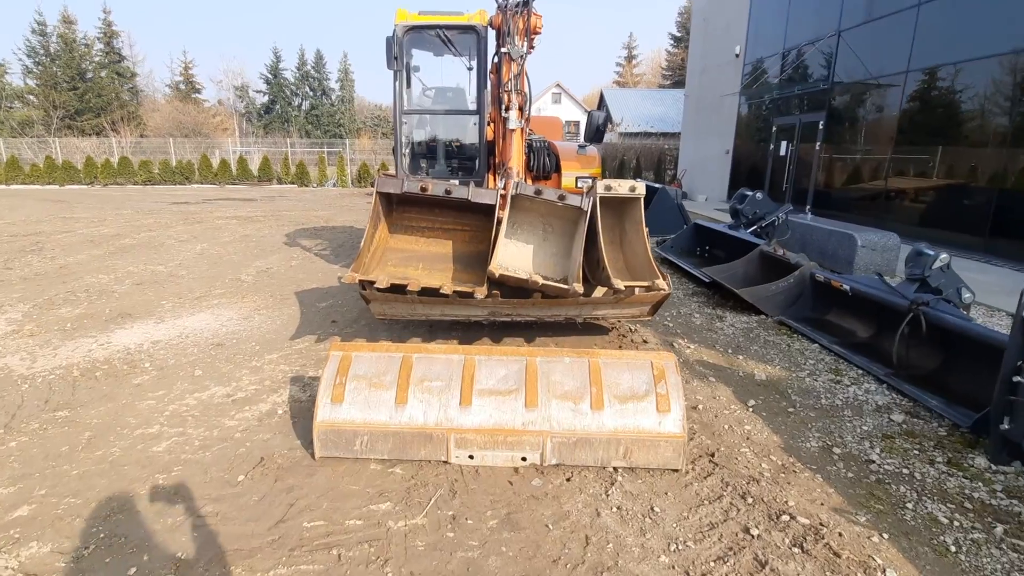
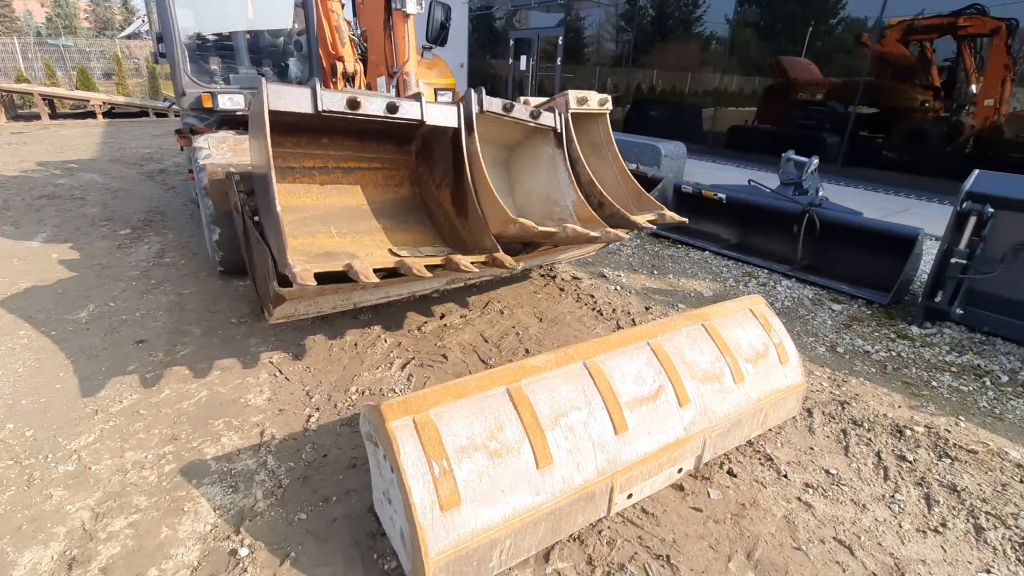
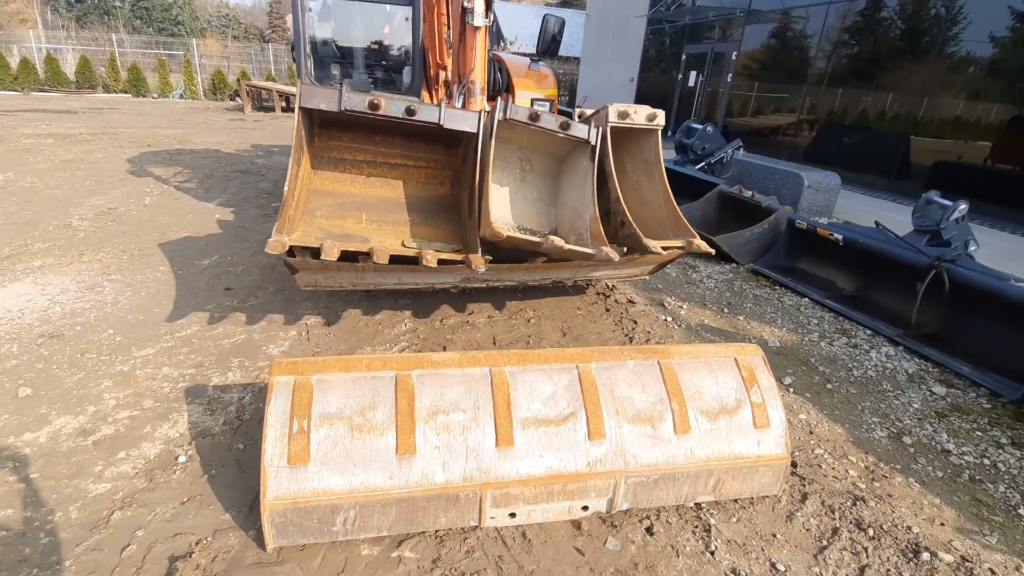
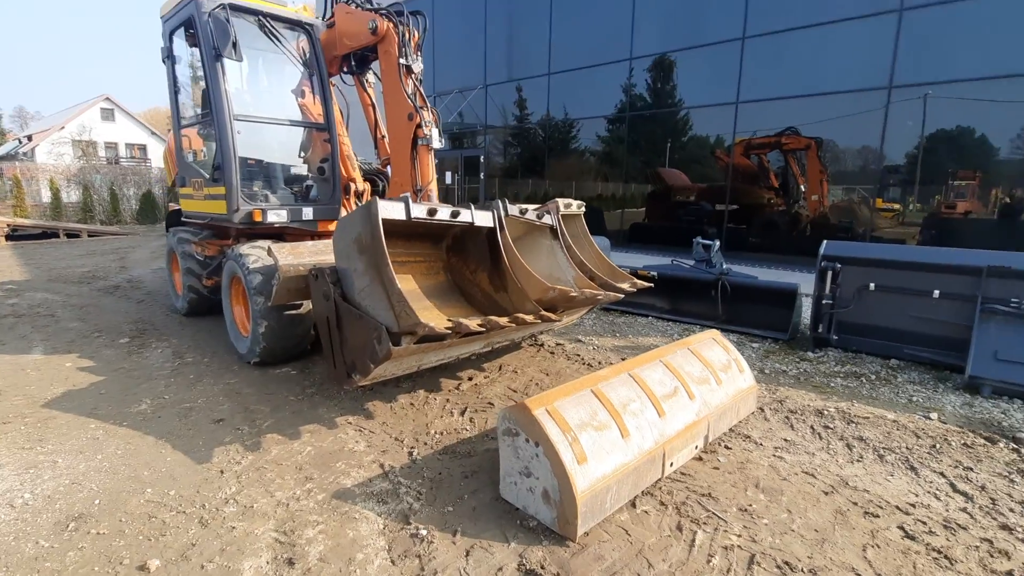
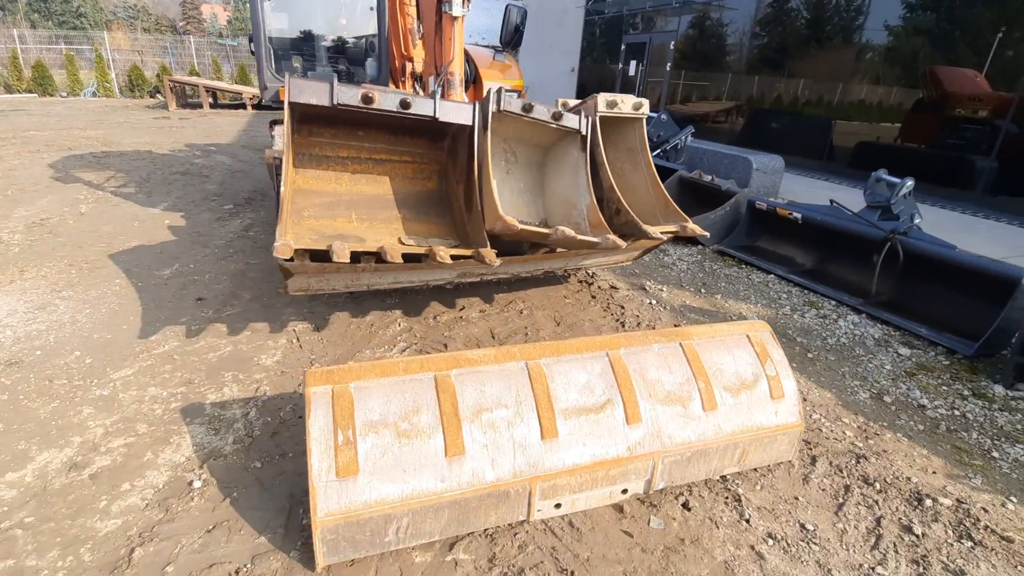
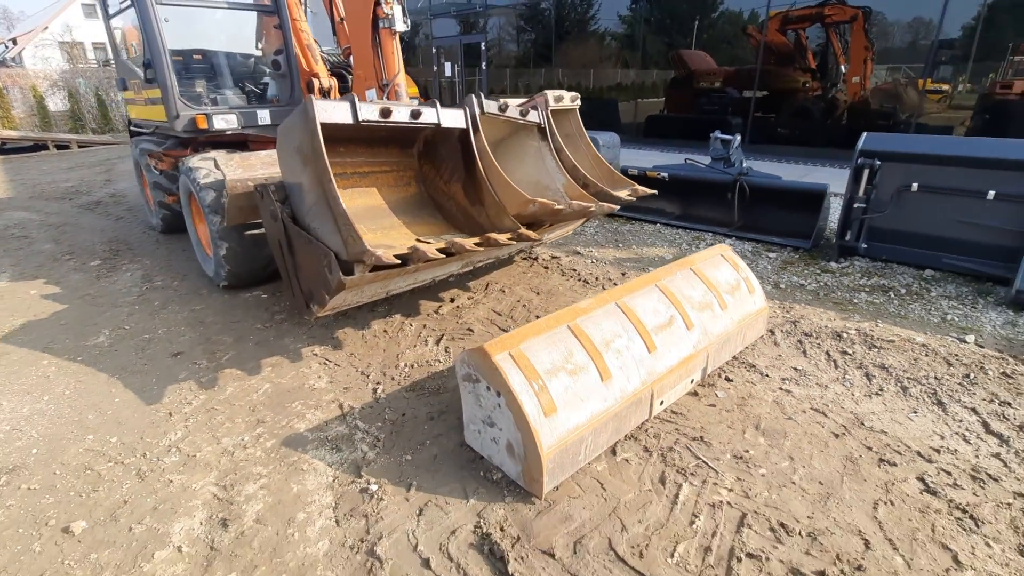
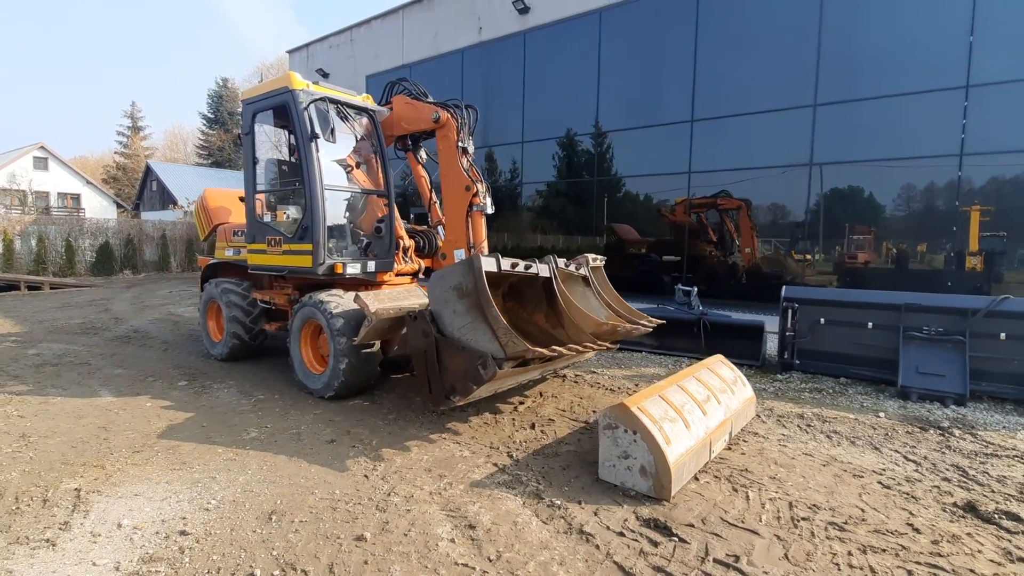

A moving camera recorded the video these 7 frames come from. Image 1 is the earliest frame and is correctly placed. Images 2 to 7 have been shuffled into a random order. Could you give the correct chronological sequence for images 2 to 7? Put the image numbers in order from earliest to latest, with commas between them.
3, 5, 2, 6, 4, 7
